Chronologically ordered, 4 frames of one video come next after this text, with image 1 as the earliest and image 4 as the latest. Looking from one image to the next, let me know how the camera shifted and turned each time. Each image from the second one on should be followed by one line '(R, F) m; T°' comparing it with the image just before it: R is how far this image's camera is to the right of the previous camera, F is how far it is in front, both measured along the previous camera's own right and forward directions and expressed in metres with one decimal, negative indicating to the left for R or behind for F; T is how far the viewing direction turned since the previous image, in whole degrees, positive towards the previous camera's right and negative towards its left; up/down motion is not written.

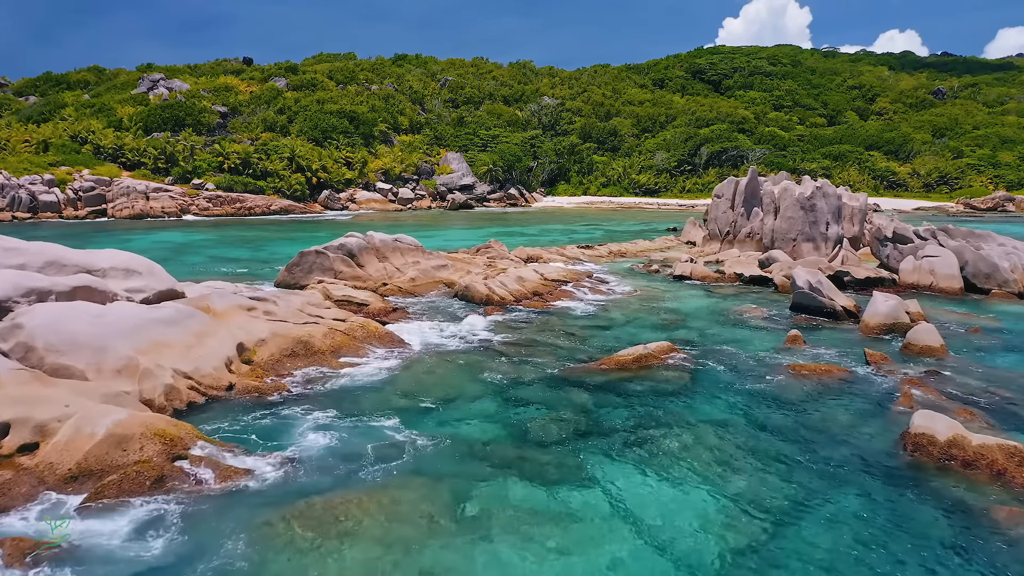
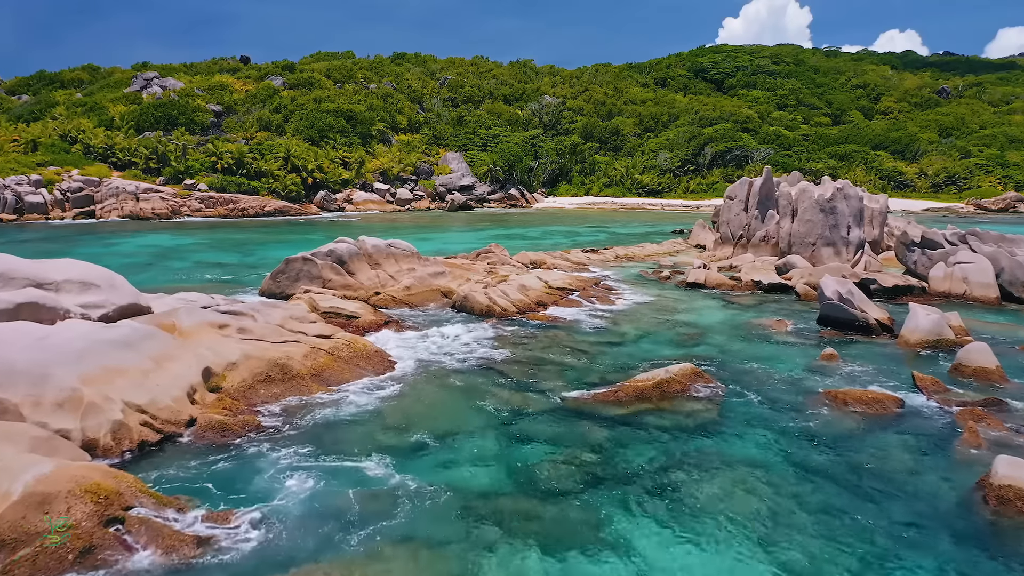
(-0.1, +1.2) m; 0°
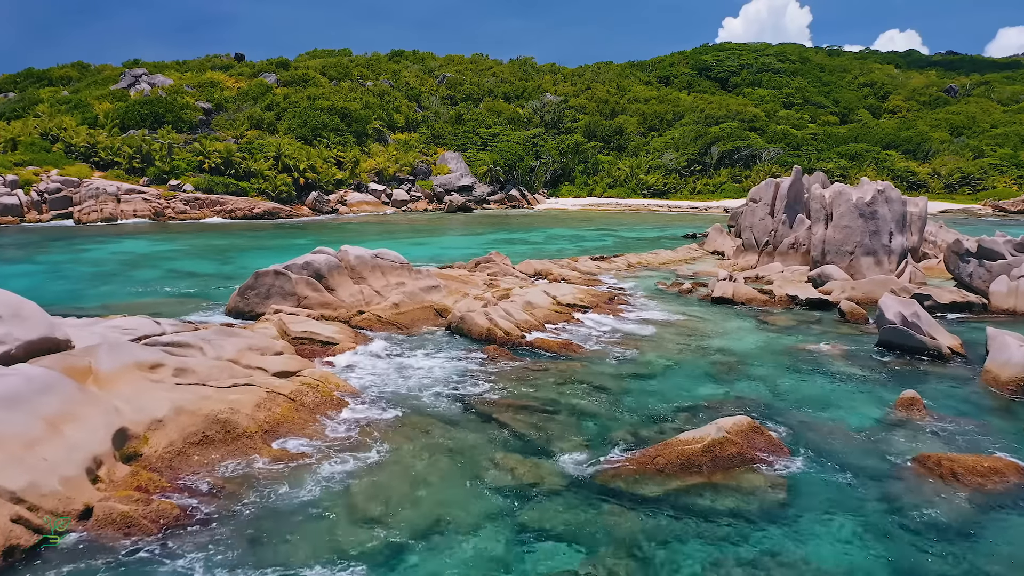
(-0.1, +2.0) m; 0°
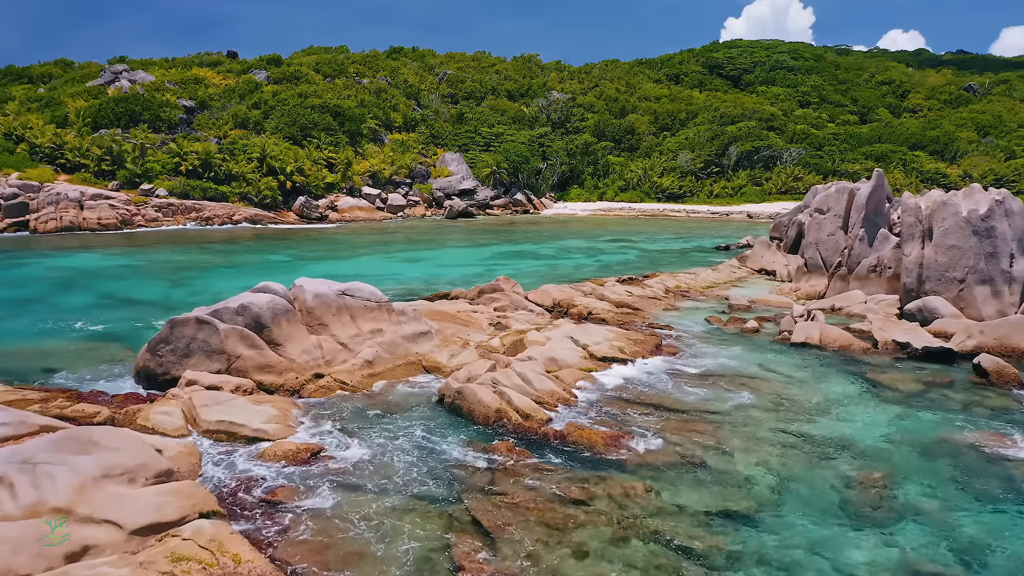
(-0.3, +3.8) m; 0°
